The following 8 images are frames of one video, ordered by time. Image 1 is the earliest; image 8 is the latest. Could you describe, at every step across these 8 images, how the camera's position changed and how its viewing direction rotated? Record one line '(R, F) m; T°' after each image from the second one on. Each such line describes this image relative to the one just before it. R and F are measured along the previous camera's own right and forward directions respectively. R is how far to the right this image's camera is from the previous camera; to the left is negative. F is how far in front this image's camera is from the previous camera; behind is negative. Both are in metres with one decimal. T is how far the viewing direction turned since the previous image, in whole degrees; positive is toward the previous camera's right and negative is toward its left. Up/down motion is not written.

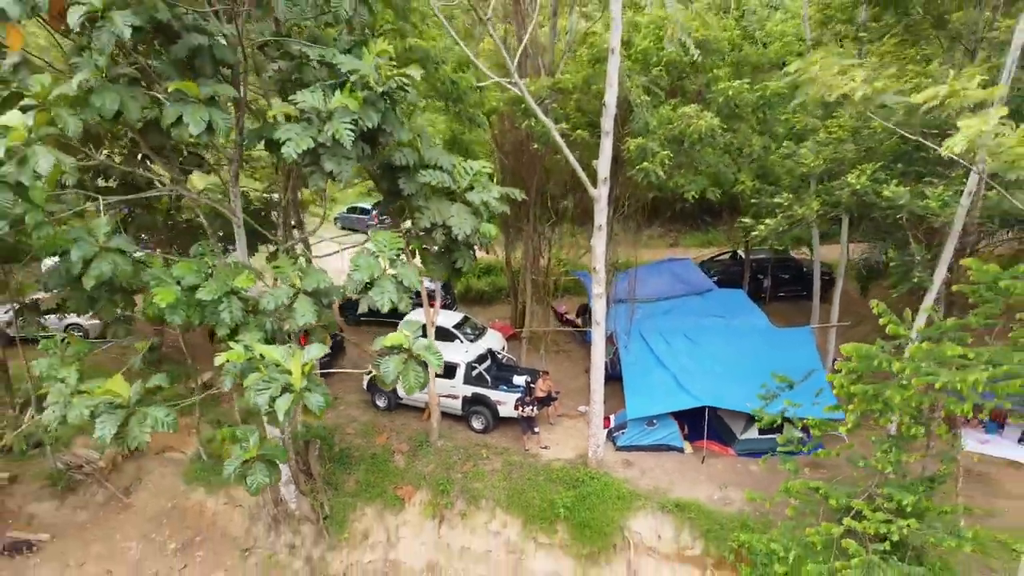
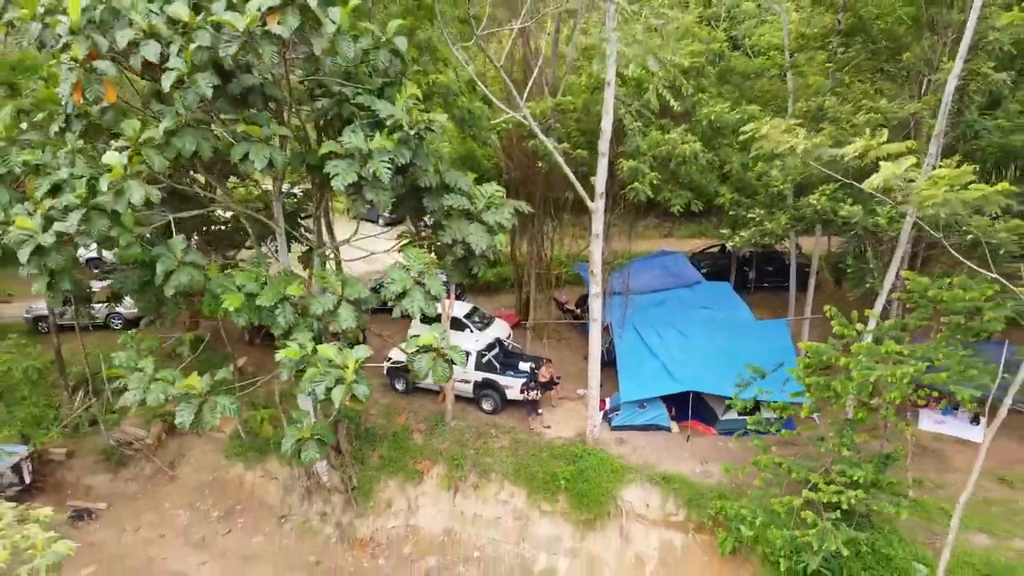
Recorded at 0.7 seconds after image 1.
(-0.1, -1.1) m; 0°
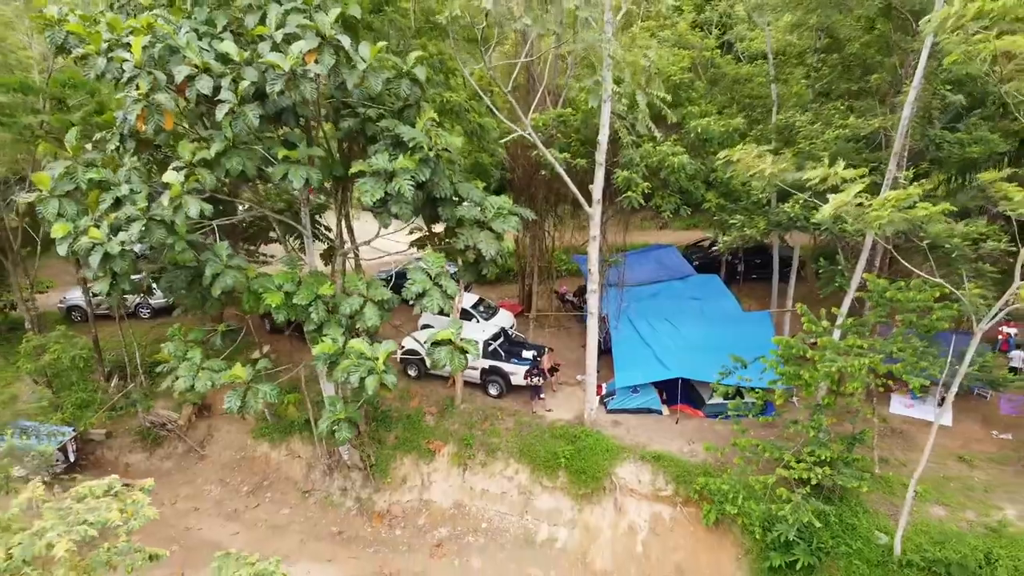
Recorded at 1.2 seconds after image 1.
(-0.1, -0.9) m; 0°
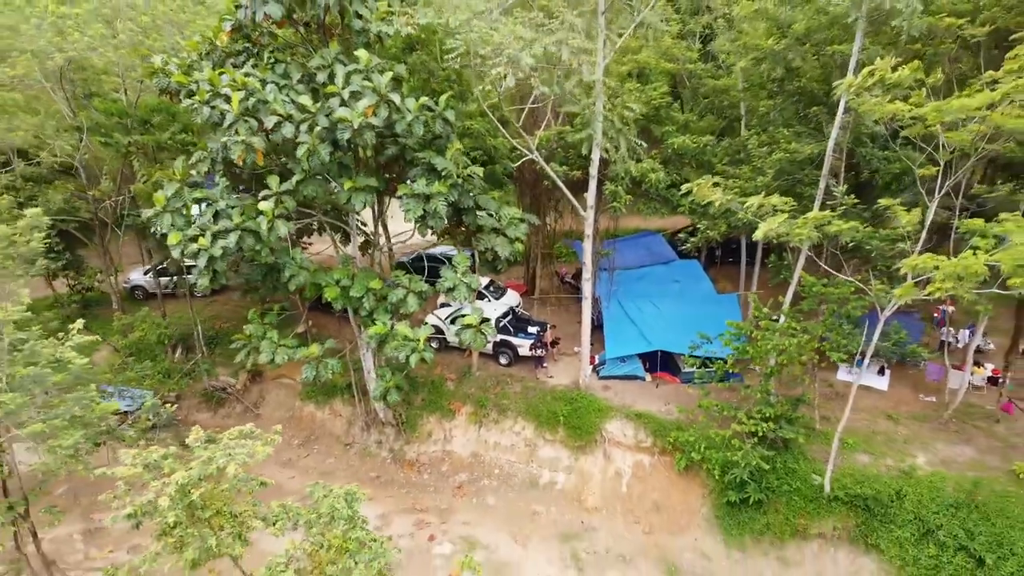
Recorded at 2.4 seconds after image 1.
(-0.1, -2.2) m; 0°
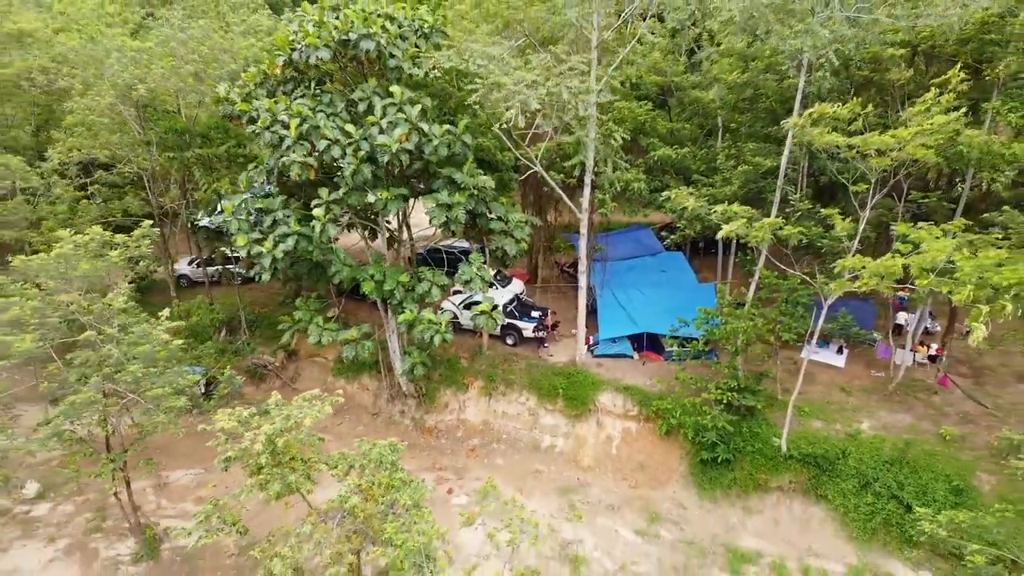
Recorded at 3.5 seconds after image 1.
(-0.1, -2.0) m; 0°
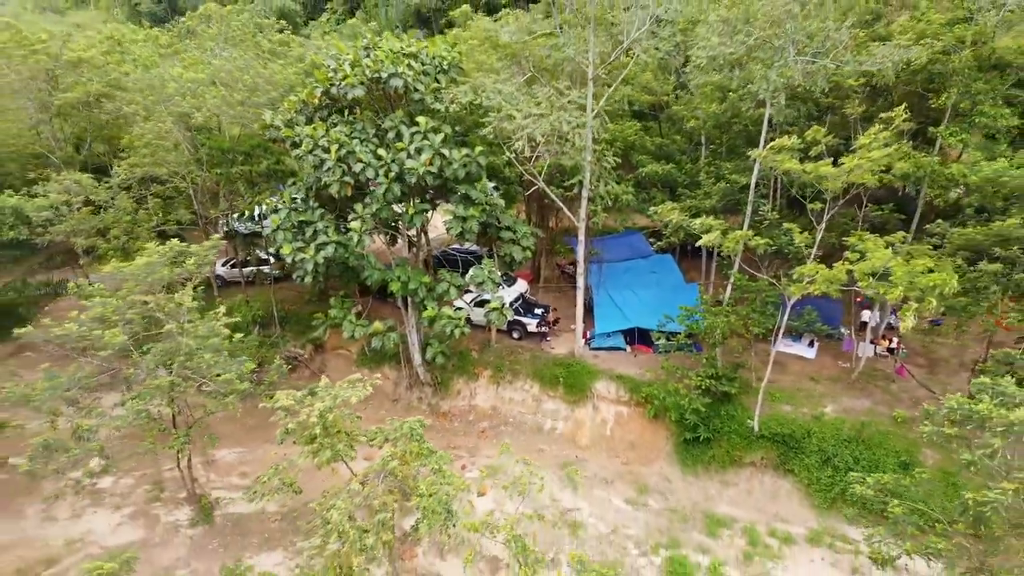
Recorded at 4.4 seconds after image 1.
(-0.1, -1.9) m; 0°
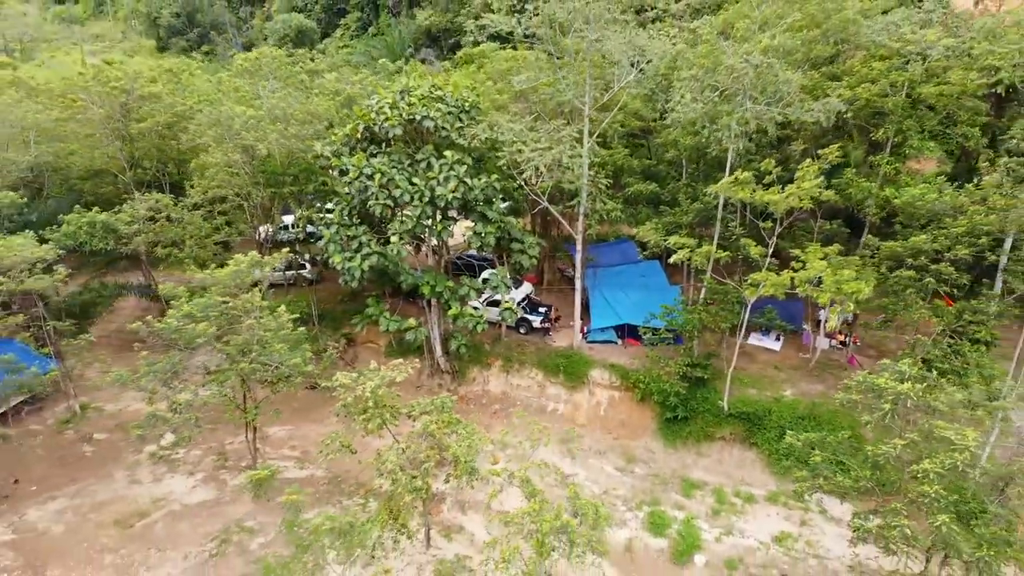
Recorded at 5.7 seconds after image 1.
(-0.2, -2.9) m; 0°
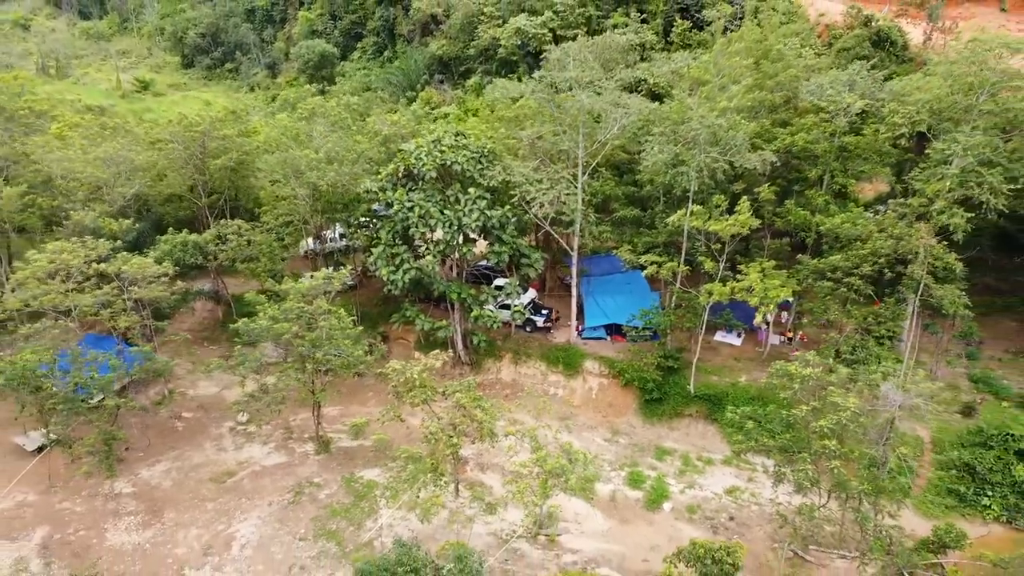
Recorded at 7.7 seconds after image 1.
(-0.2, -4.5) m; 0°
